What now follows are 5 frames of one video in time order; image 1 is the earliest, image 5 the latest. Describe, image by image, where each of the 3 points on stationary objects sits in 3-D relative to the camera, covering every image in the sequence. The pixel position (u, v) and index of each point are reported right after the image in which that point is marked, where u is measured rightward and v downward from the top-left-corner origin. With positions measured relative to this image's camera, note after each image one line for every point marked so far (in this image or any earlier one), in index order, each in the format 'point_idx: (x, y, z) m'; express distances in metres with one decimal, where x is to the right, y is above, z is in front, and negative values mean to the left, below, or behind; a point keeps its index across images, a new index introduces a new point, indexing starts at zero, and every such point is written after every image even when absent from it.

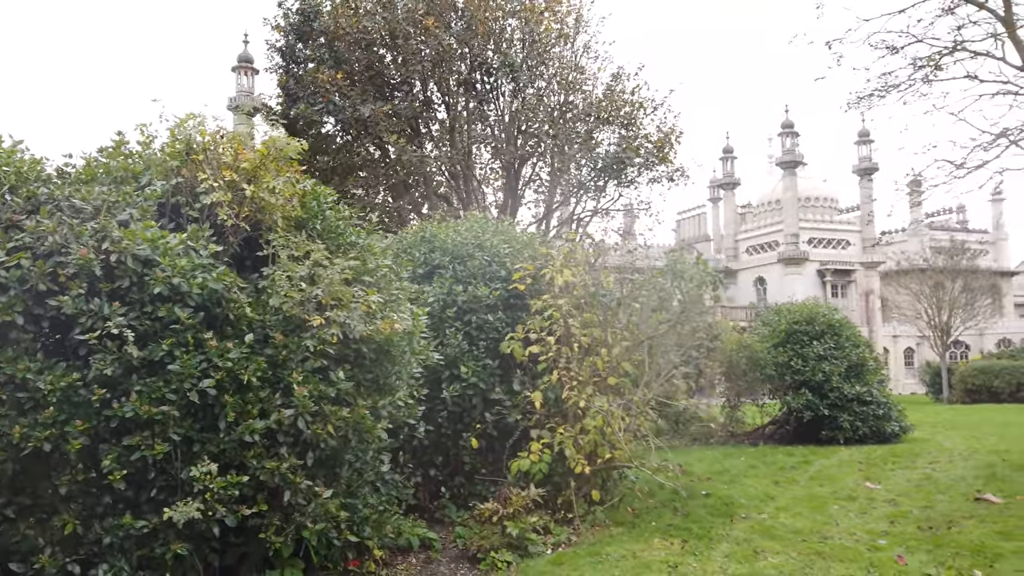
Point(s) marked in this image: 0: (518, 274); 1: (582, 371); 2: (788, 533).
0: (0.0, +0.1, +5.9) m
1: (+0.5, -0.6, +5.5) m
2: (+1.9, -1.7, +5.2) m
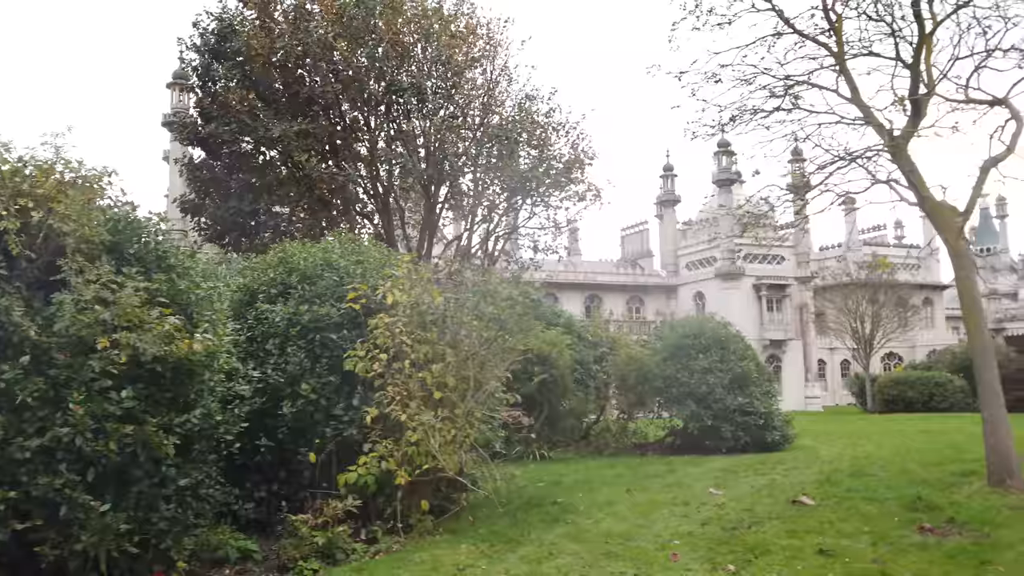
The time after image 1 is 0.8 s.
0: (-1.3, 0.0, +6.1) m
1: (-0.8, -0.8, +5.7) m
2: (+0.6, -1.8, +5.5) m
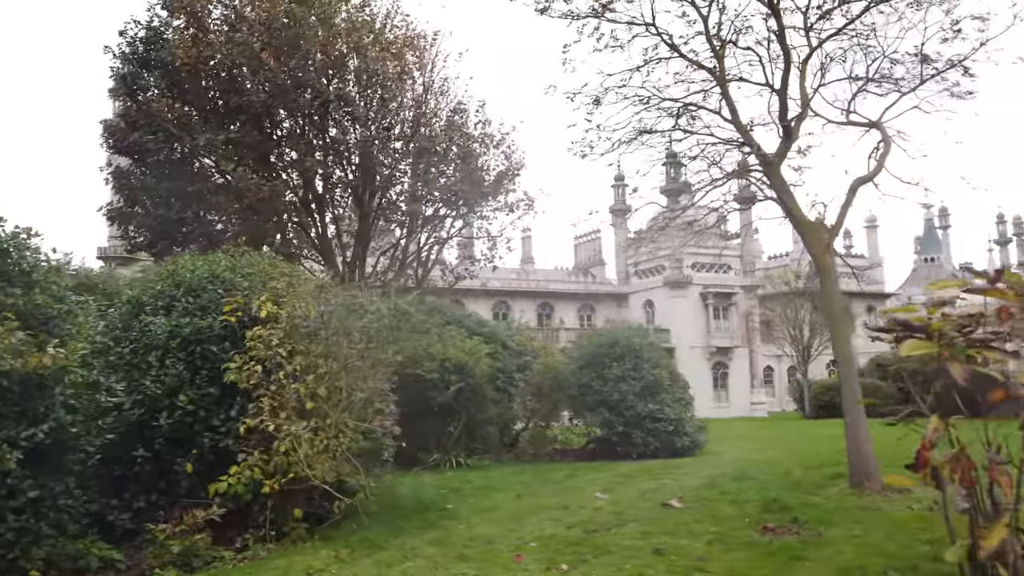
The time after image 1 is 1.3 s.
0: (-2.4, -0.1, +6.3) m
1: (-1.8, -0.9, +5.9) m
2: (-0.4, -1.9, +5.7) m
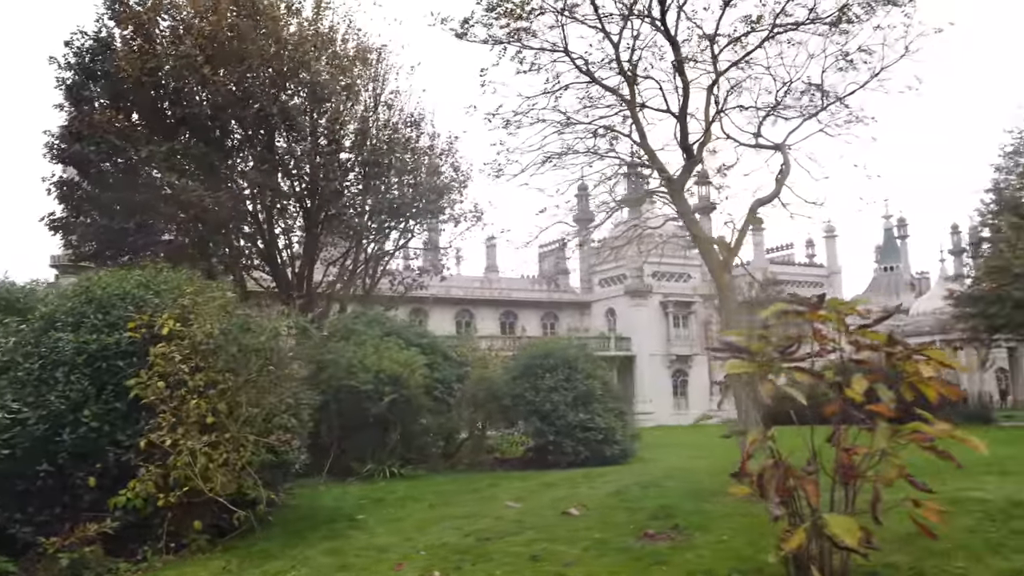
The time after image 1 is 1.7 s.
0: (-3.2, -0.3, +6.4) m
1: (-2.7, -1.0, +6.0) m
2: (-1.2, -2.1, +5.9) m
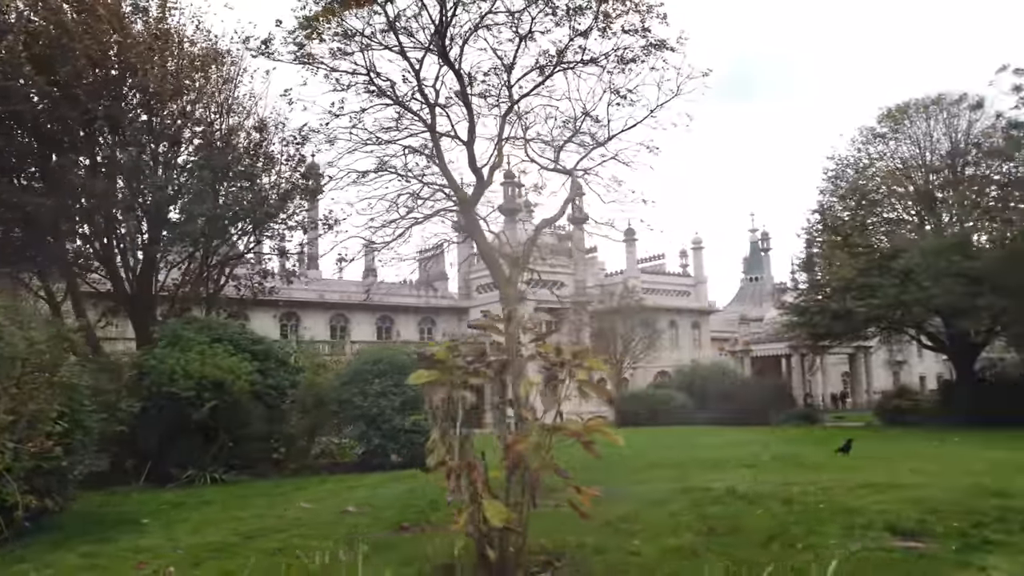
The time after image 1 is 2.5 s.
0: (-5.3, -0.4, +6.4) m
1: (-4.7, -1.1, +6.0) m
2: (-3.3, -2.2, +6.1) m
